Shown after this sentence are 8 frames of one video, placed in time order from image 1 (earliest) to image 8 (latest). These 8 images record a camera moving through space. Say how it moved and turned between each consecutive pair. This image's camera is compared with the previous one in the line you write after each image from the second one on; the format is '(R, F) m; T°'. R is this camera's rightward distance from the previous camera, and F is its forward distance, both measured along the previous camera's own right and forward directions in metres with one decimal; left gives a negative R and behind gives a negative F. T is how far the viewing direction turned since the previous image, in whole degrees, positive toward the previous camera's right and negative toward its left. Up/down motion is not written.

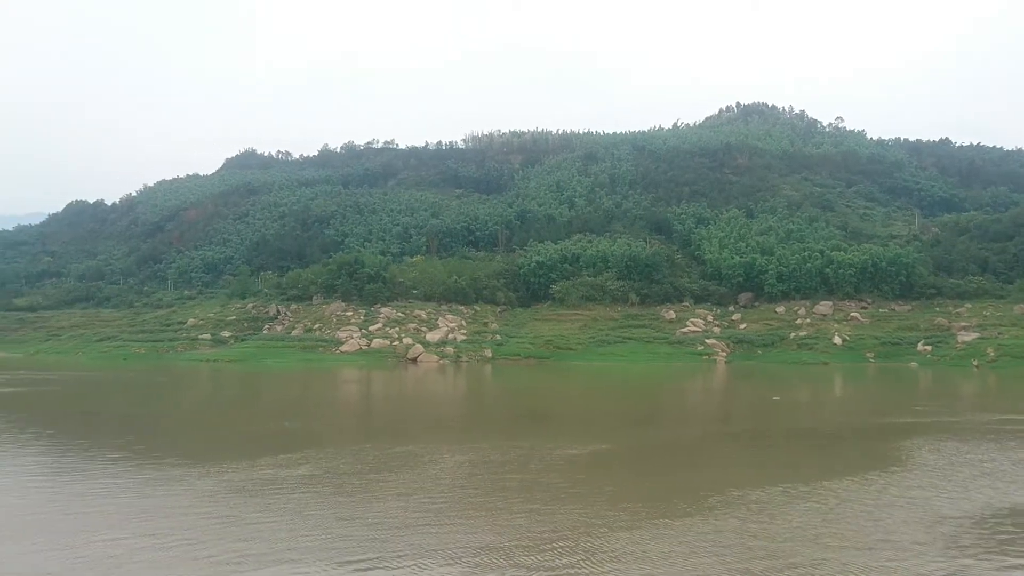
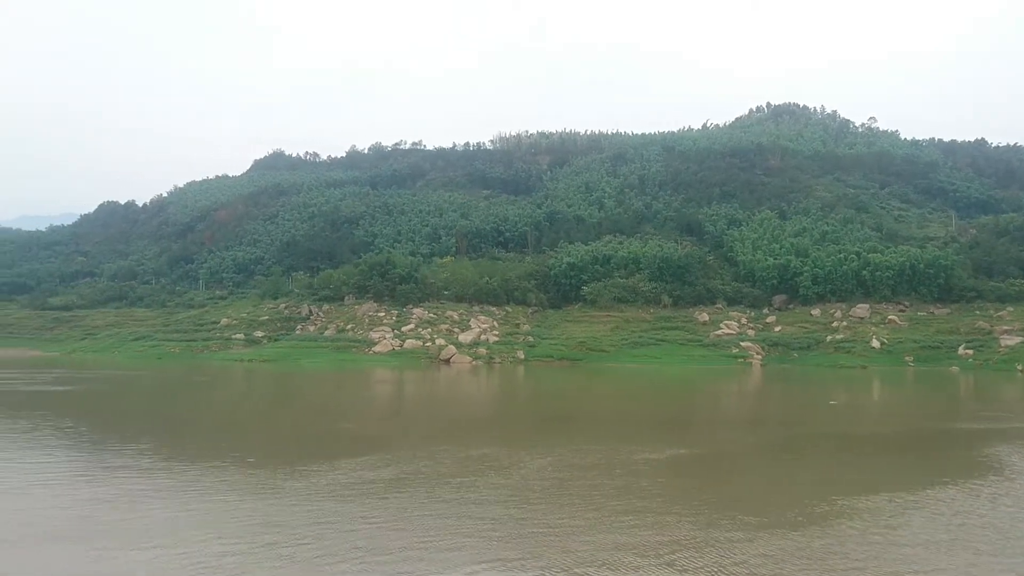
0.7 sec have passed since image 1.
(-0.7, +0.2) m; -2°
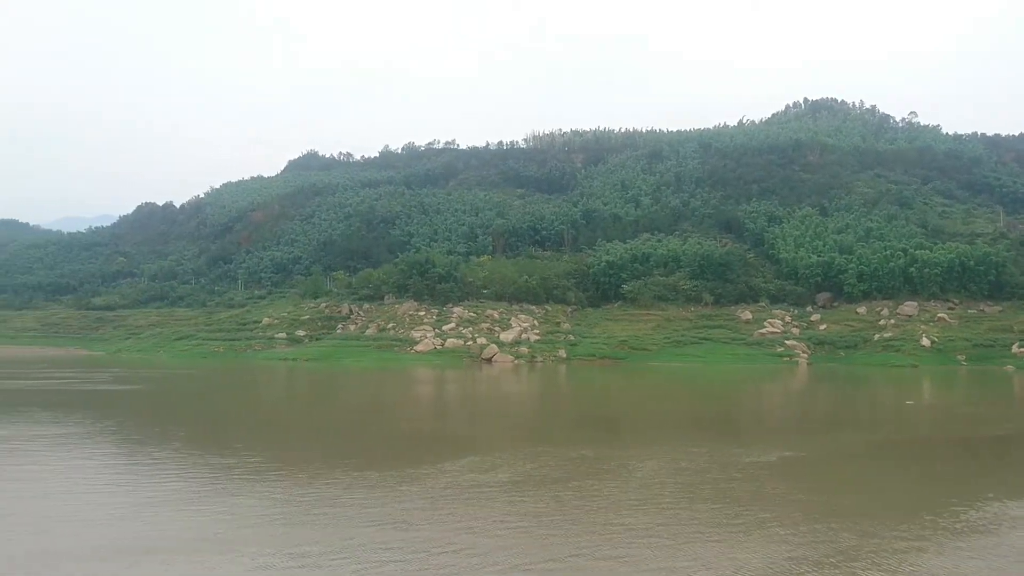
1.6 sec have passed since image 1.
(-0.9, +0.3) m; -2°
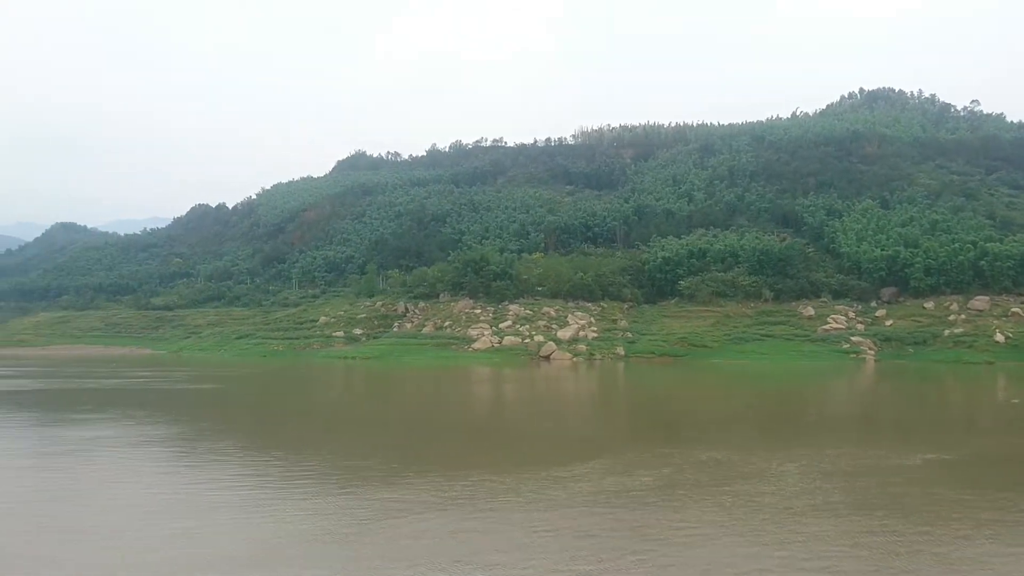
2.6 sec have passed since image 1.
(-1.0, +0.4) m; -3°
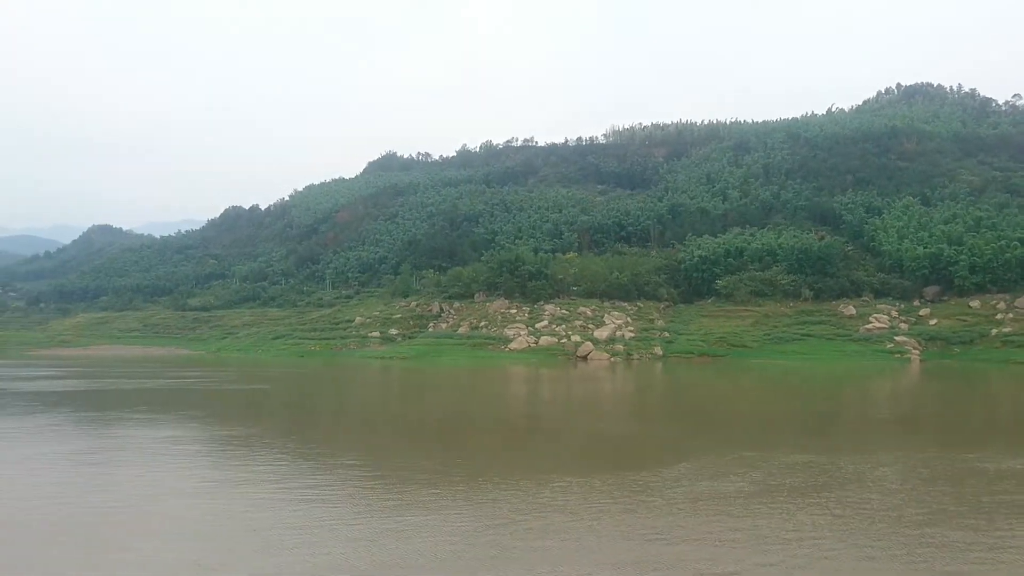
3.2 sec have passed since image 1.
(-0.6, +0.3) m; -2°
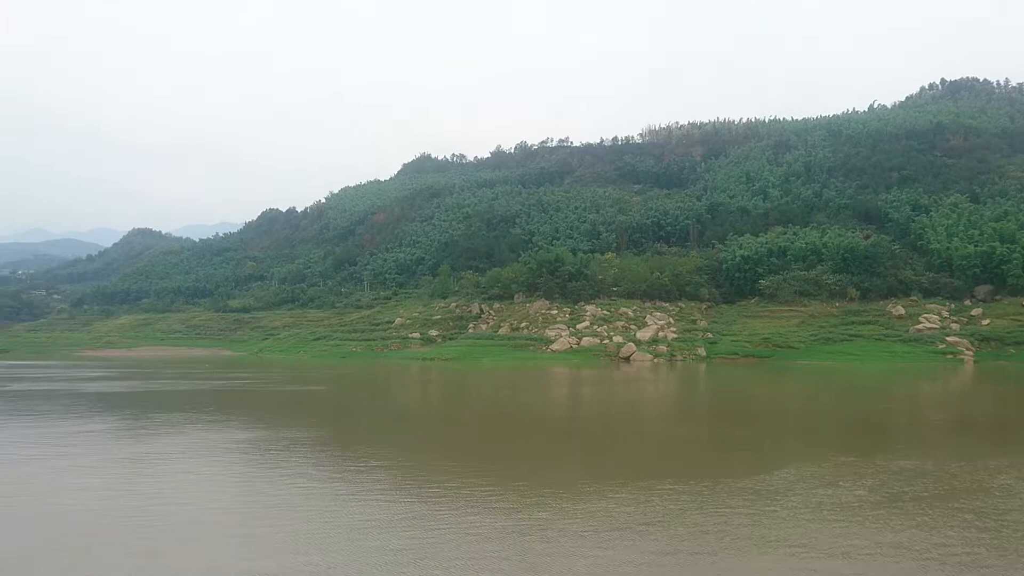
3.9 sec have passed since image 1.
(-0.7, +0.3) m; -2°
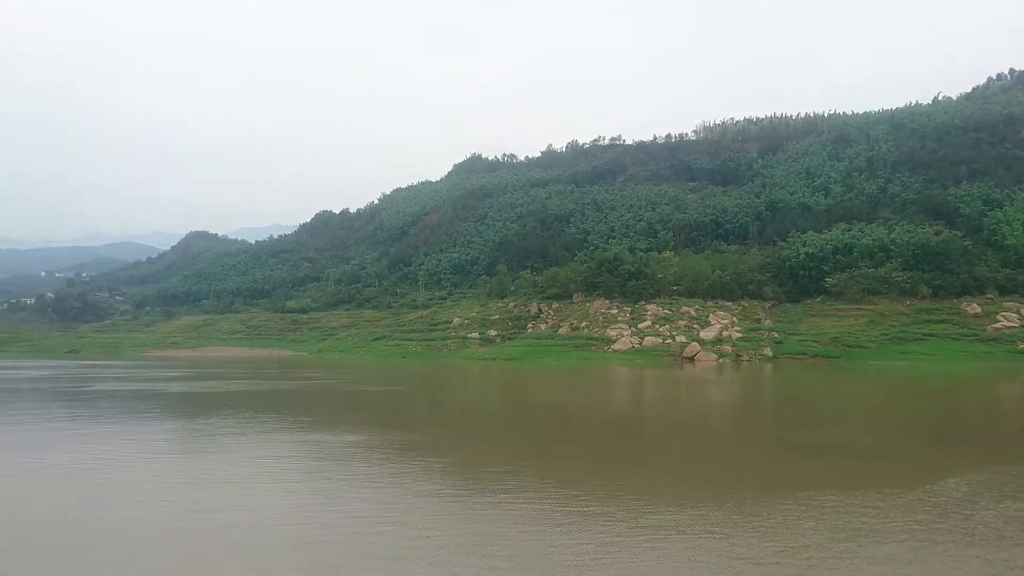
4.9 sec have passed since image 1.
(-0.9, +0.4) m; -3°
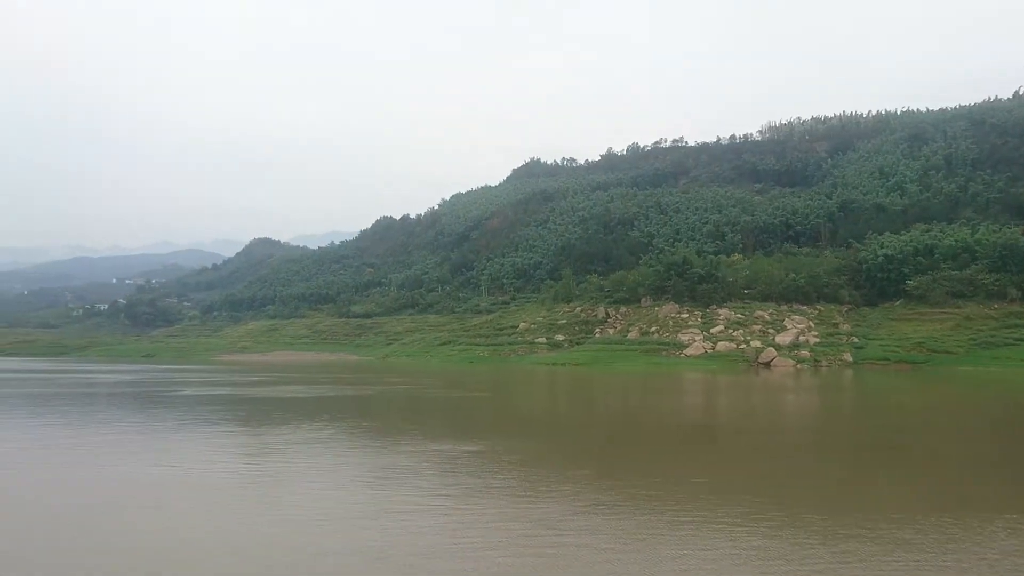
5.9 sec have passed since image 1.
(-0.9, +0.6) m; -4°
